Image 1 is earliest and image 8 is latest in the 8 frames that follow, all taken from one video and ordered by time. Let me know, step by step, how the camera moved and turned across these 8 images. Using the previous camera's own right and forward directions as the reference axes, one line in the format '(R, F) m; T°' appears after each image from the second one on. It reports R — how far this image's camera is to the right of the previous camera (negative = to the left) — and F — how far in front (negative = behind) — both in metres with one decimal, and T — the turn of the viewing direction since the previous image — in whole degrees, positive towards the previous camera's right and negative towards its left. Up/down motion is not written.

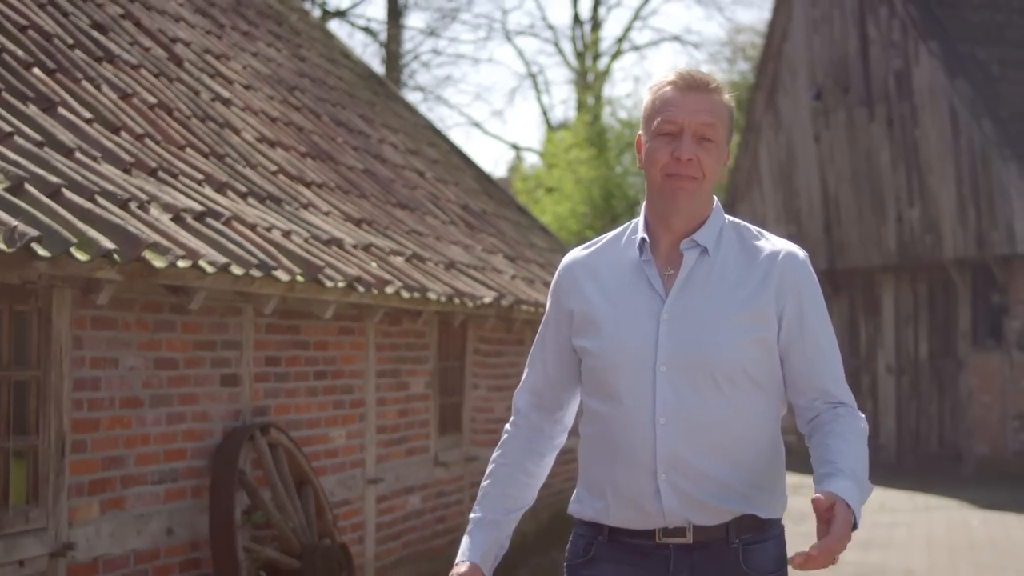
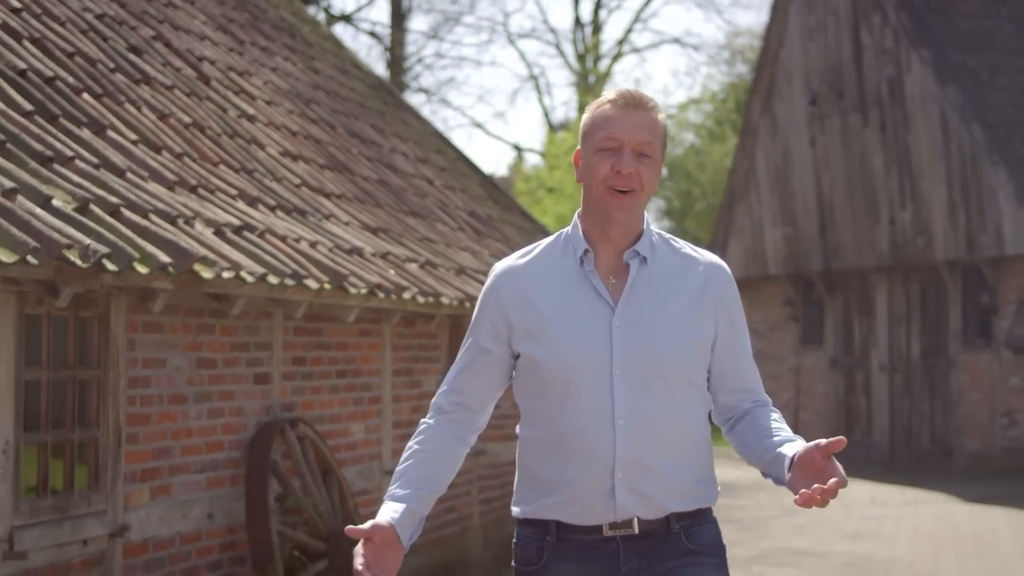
(0.0, -0.6) m; 0°
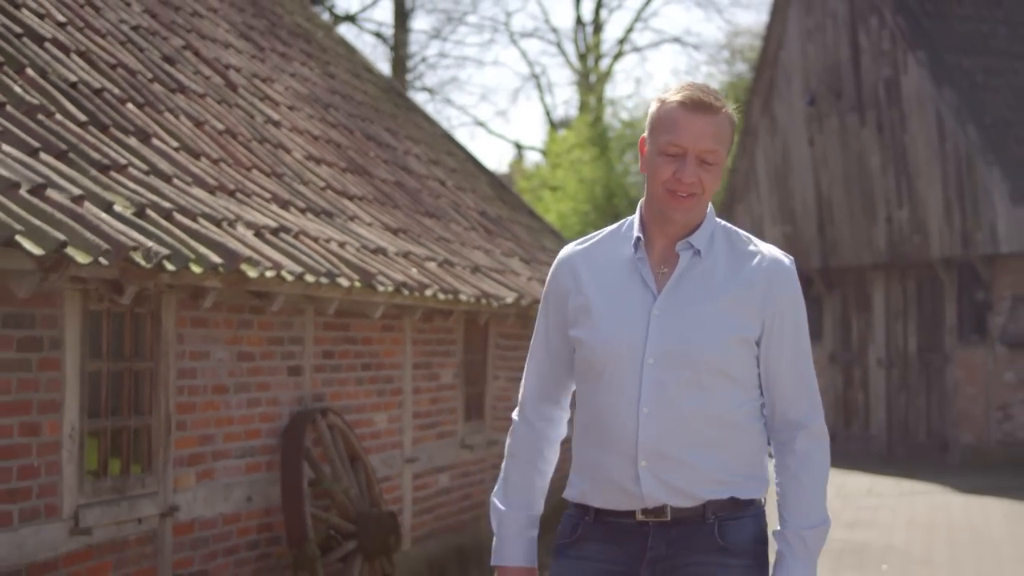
(-0.1, -0.4) m; 0°
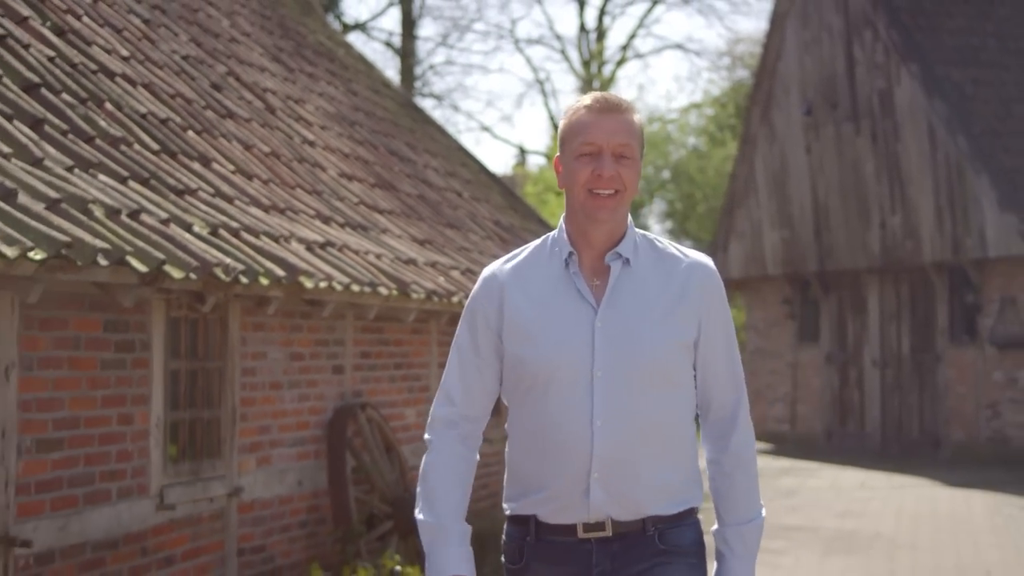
(-0.1, -0.8) m; 0°
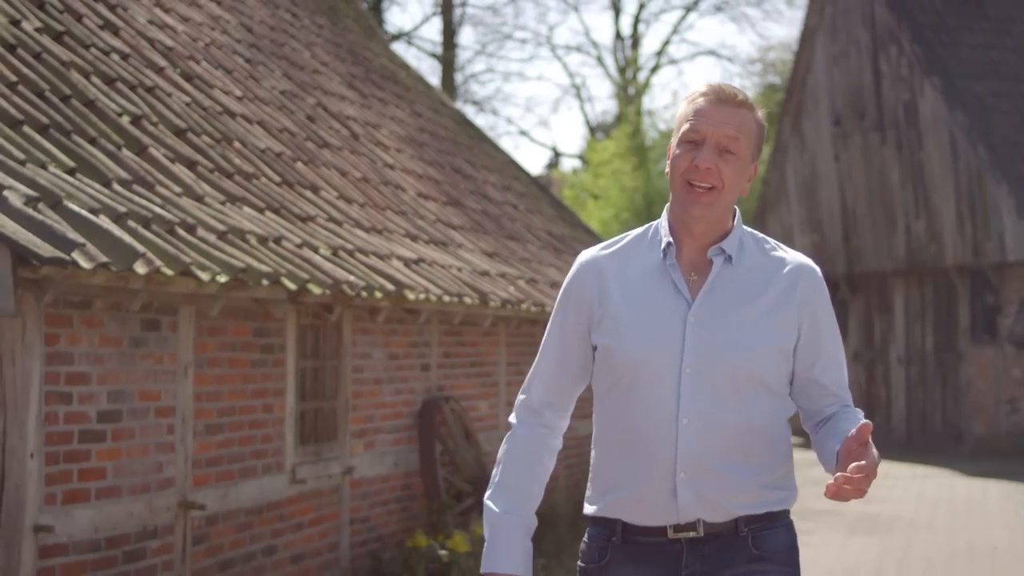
(-0.2, -1.2) m; -1°
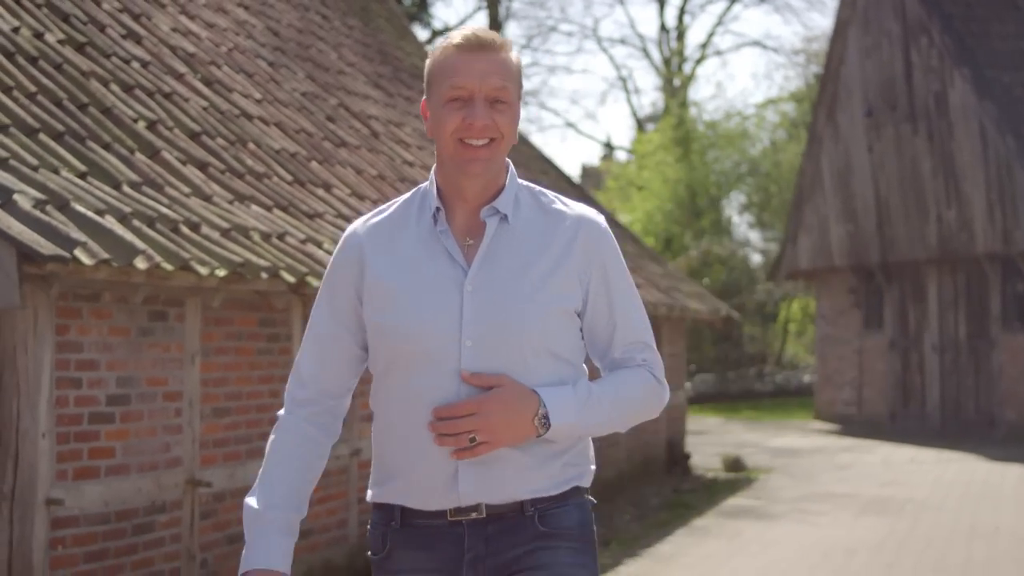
(+0.3, -0.5) m; -2°
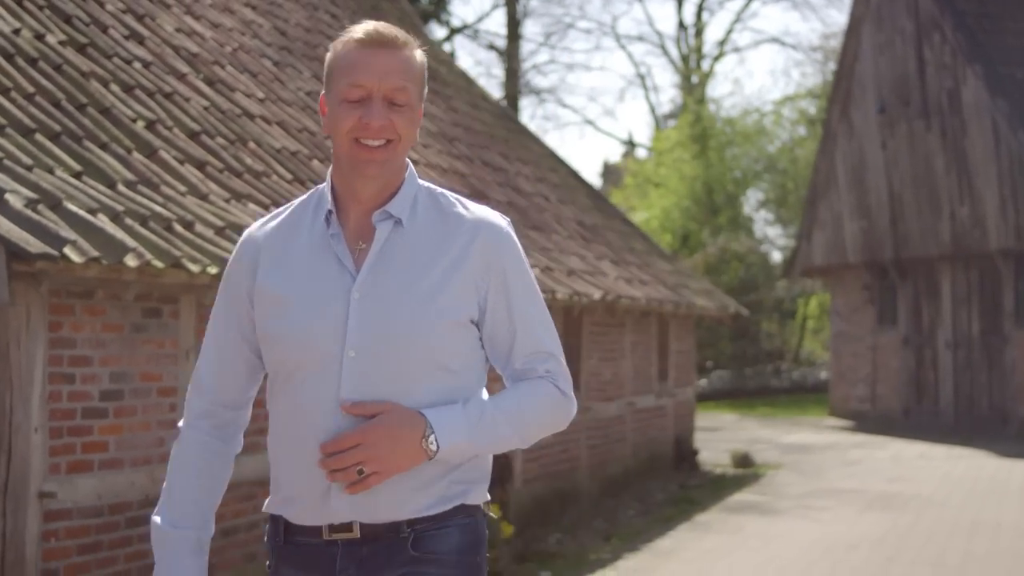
(+0.1, -0.1) m; -1°
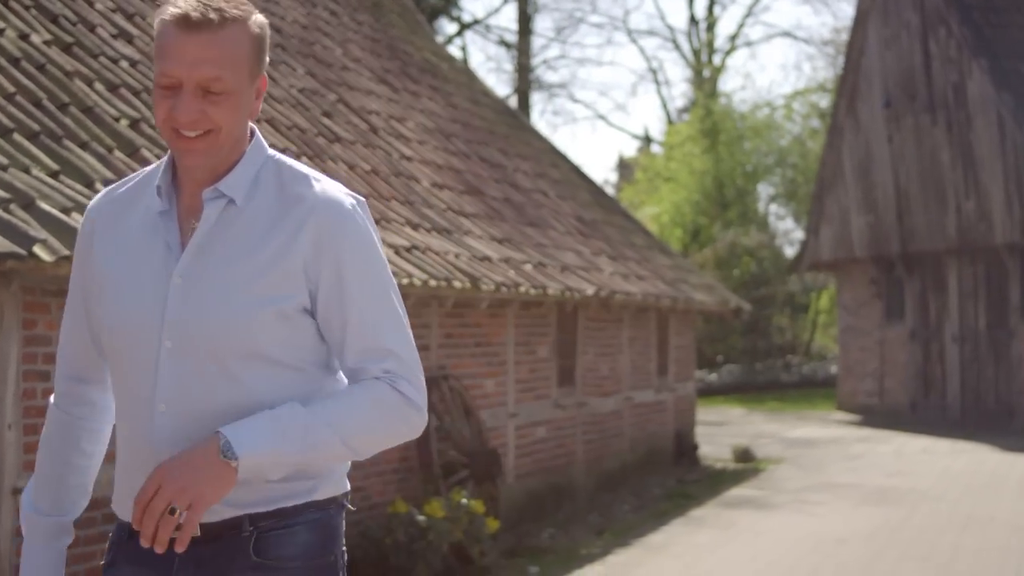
(+0.2, 0.0) m; -1°
